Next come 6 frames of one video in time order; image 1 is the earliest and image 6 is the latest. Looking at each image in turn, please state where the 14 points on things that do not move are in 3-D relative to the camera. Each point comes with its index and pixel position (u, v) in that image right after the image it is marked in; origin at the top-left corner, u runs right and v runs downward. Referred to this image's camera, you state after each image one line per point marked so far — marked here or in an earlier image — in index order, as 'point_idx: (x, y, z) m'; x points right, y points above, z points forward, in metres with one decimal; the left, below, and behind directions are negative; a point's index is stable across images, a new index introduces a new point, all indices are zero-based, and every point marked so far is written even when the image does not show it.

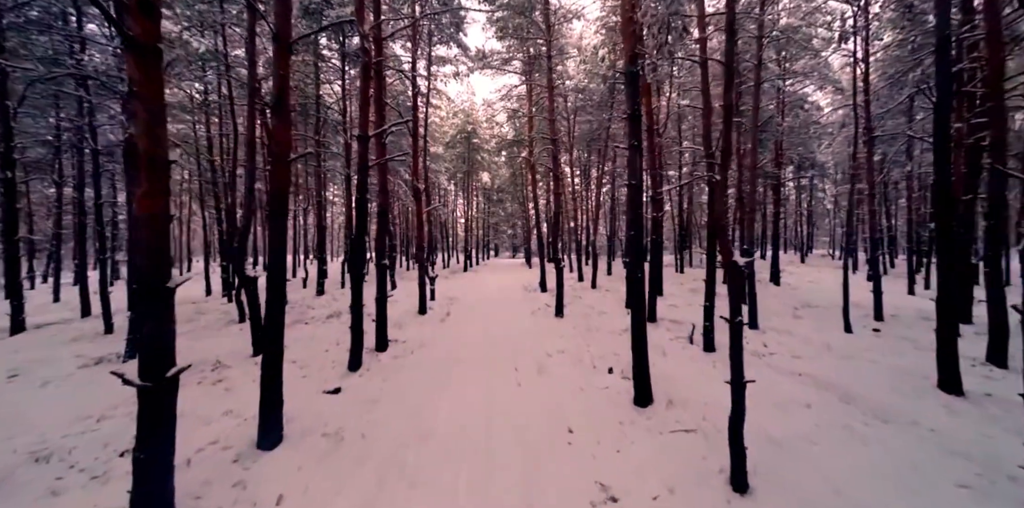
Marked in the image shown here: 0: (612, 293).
0: (+4.6, -1.9, +16.4) m
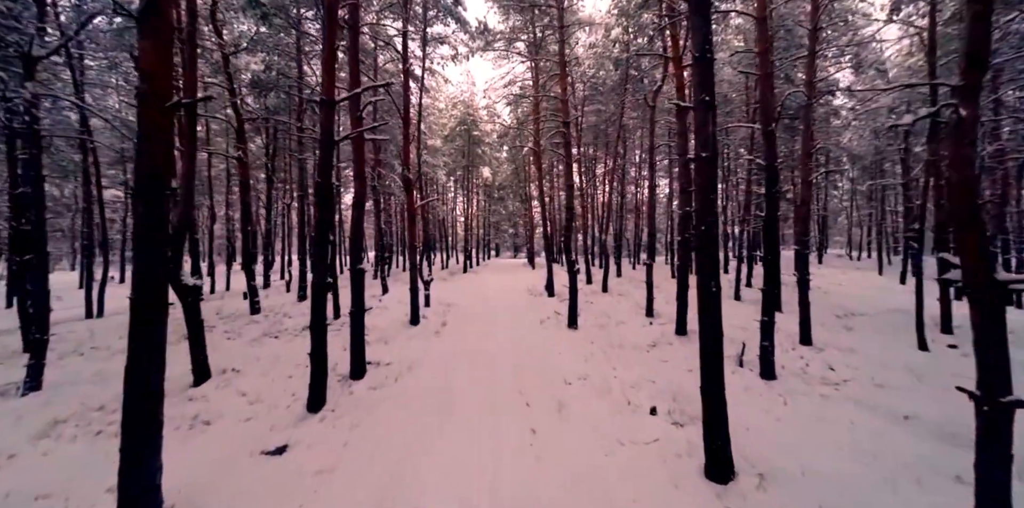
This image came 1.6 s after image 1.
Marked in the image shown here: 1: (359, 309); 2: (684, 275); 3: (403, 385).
0: (+4.8, -1.9, +14.8) m
1: (-2.7, -1.0, +6.2) m
2: (+4.6, -0.6, +9.4) m
3: (-1.9, -2.3, +6.1) m
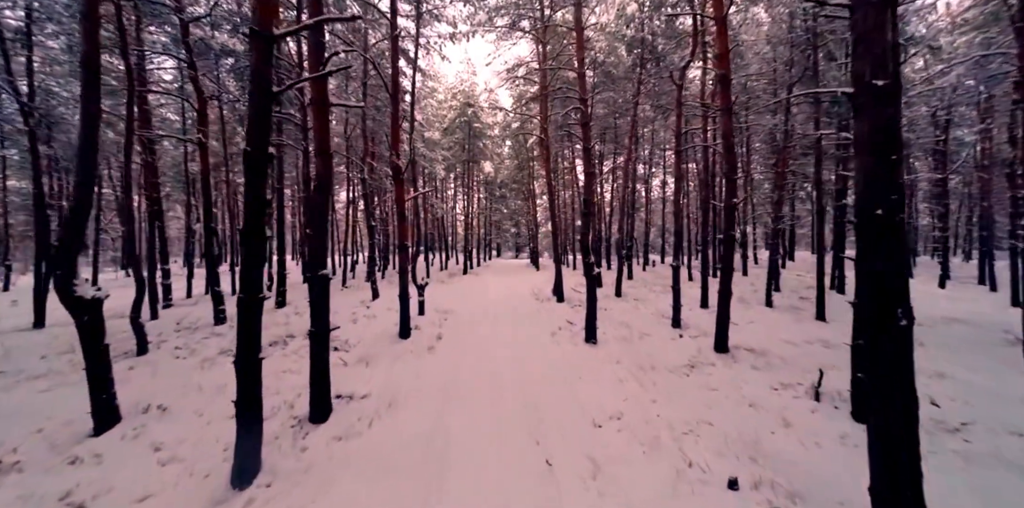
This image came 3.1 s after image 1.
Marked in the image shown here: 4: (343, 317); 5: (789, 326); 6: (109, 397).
0: (+5.0, -1.9, +13.2) m
1: (-2.6, -1.0, +4.7) m
2: (+4.8, -0.6, +7.9) m
3: (-1.7, -2.3, +4.5) m
4: (-5.3, -2.0, +10.9) m
5: (+8.4, -2.2, +10.6) m
6: (-5.1, -1.8, +4.4) m
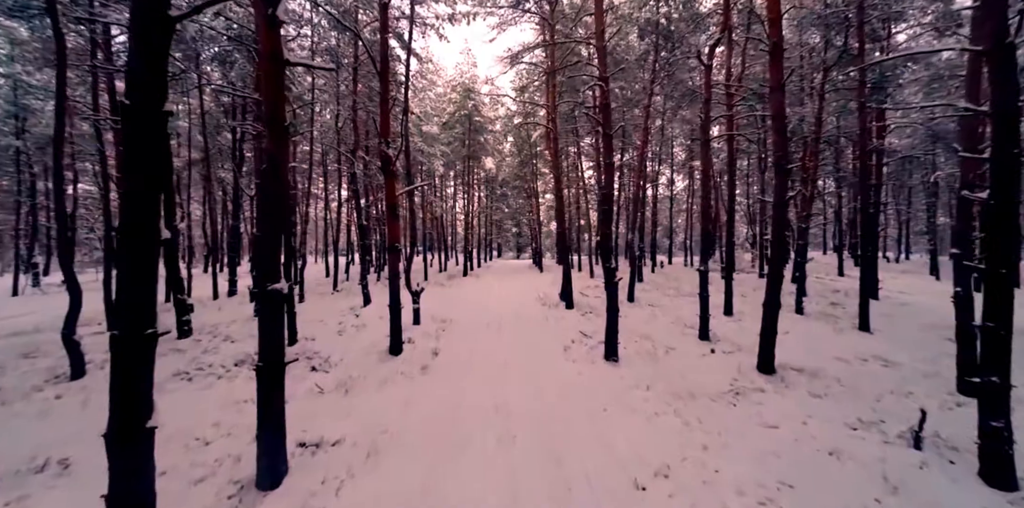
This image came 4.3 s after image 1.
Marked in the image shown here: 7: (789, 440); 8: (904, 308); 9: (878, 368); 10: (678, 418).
0: (+5.1, -2.0, +12.0) m
1: (-2.4, -1.1, +3.5) m
2: (+5.0, -0.7, +6.7) m
3: (-1.6, -2.4, +3.3) m
4: (-5.1, -2.1, +9.7) m
5: (+8.6, -2.2, +9.4) m
6: (-4.9, -1.9, +3.2) m
7: (+3.6, -2.4, +4.6) m
8: (+14.4, -2.0, +12.8) m
9: (+7.4, -2.3, +7.1) m
10: (+2.5, -2.4, +5.2) m
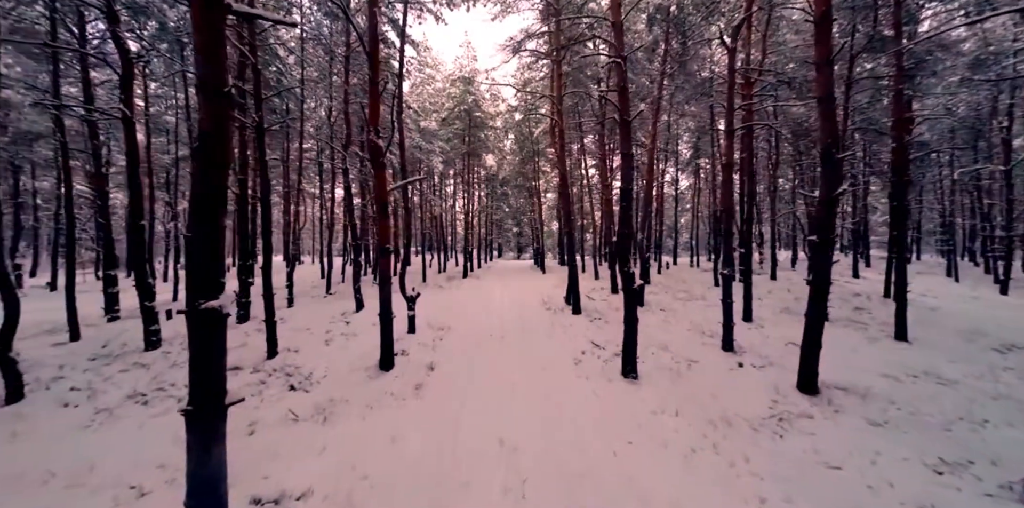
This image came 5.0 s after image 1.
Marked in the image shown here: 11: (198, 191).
0: (+5.2, -2.1, +11.2) m
1: (-2.3, -1.1, +2.7) m
2: (+5.1, -0.8, +5.8) m
3: (-1.5, -2.5, +2.5) m
4: (-5.0, -2.1, +8.8) m
5: (+8.7, -2.3, +8.6) m
6: (-4.9, -1.9, +2.4) m
7: (+3.7, -2.5, +3.7) m
8: (+14.5, -2.0, +11.9) m
9: (+7.5, -2.4, +6.2) m
10: (+2.6, -2.4, +4.3) m
11: (-2.4, +0.5, +2.8) m
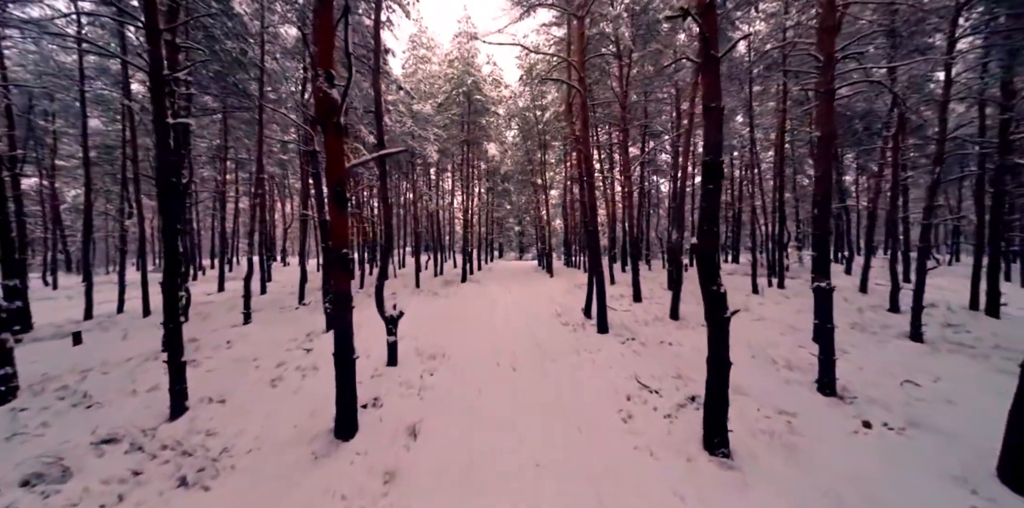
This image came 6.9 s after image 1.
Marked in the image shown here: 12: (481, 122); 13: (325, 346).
0: (+5.5, -2.2, +8.8) m
1: (-2.0, -1.3, +0.3) m
2: (+5.4, -0.9, +3.5) m
3: (-1.2, -2.6, +0.1) m
4: (-4.7, -2.2, +6.5) m
5: (+9.0, -2.4, +6.2) m
6: (-4.5, -2.1, 0.0) m
7: (+4.1, -2.6, +1.4) m
8: (+14.8, -2.1, +9.6) m
9: (+7.8, -2.5, +3.9) m
10: (+2.9, -2.6, +2.0) m
11: (-2.1, +0.4, +0.4) m
12: (-1.7, +7.6, +20.0) m
13: (-4.1, -2.0, +7.7) m
